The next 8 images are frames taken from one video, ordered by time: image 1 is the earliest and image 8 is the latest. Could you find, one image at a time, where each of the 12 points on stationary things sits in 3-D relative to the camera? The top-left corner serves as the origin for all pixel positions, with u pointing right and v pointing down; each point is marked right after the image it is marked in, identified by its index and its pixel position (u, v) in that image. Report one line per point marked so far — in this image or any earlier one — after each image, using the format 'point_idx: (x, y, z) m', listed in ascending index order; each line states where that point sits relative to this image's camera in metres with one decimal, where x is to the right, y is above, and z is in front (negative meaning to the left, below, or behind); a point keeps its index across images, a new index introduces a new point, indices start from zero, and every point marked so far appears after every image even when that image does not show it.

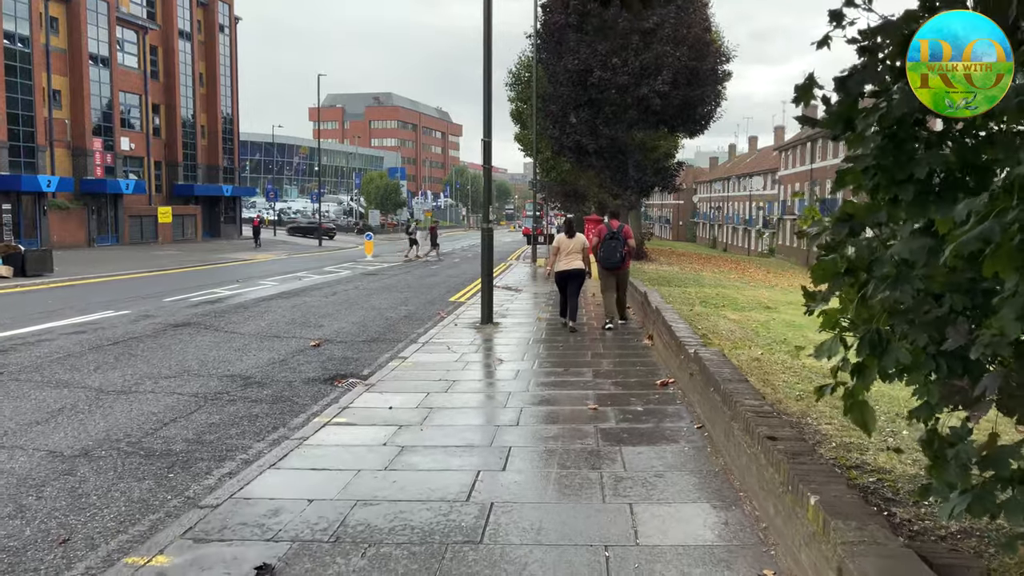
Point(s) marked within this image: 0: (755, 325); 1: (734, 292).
0: (+3.6, -0.5, +12.2) m
1: (+5.1, -0.1, +18.8) m
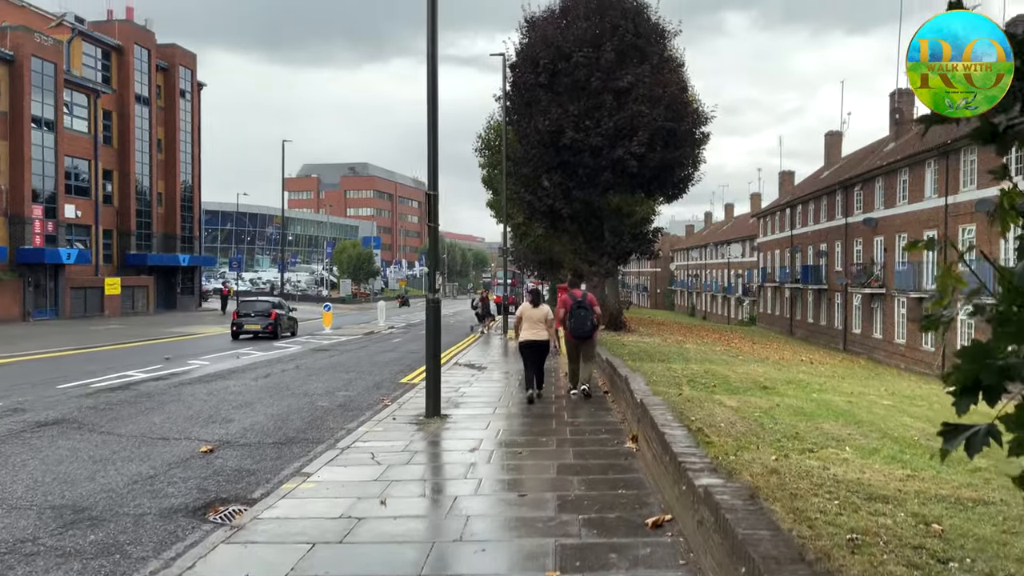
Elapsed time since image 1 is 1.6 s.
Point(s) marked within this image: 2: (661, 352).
0: (+3.1, -1.6, +10.2) m
1: (+4.4, -1.7, +16.8) m
2: (+3.5, -1.5, +19.2) m
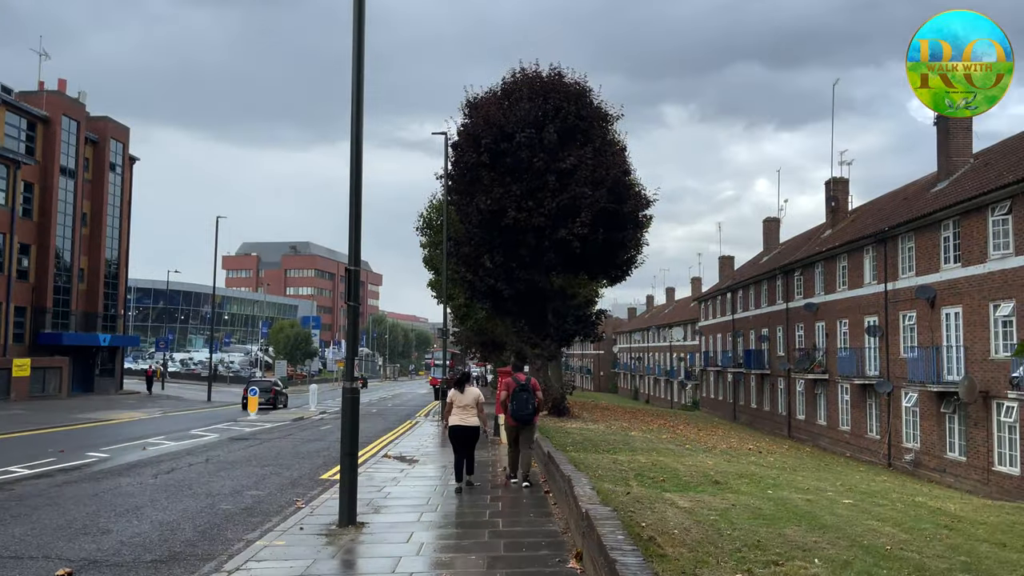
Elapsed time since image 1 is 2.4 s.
0: (+2.3, -2.6, +9.2) m
1: (+3.1, -3.4, +15.8) m
2: (+2.1, -3.5, +18.2) m
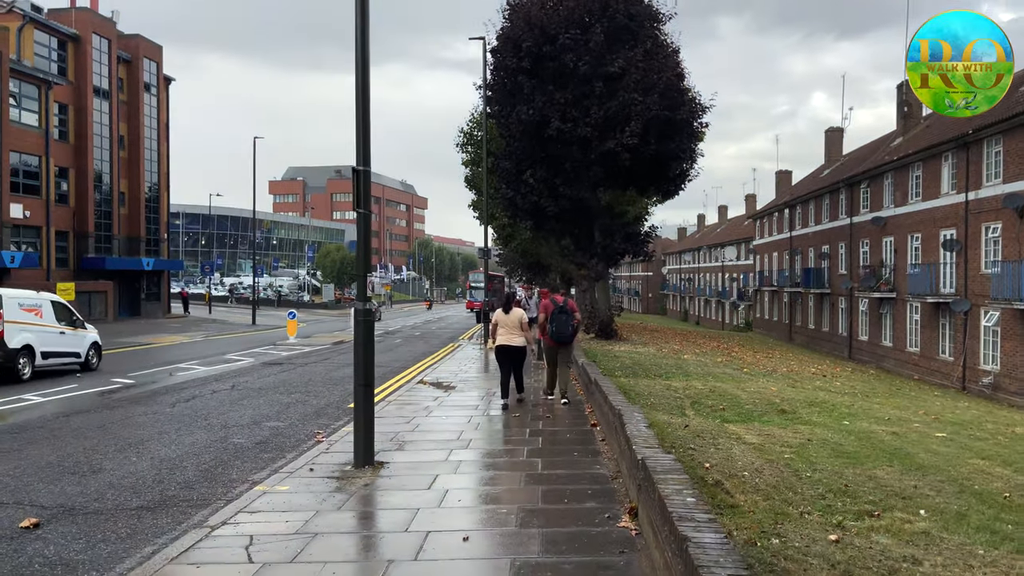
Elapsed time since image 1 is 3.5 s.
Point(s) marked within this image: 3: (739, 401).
0: (+2.7, -1.6, +8.0) m
1: (+3.9, -1.7, +14.6) m
2: (+3.0, -1.6, +17.0) m
3: (+3.5, -1.7, +12.4) m
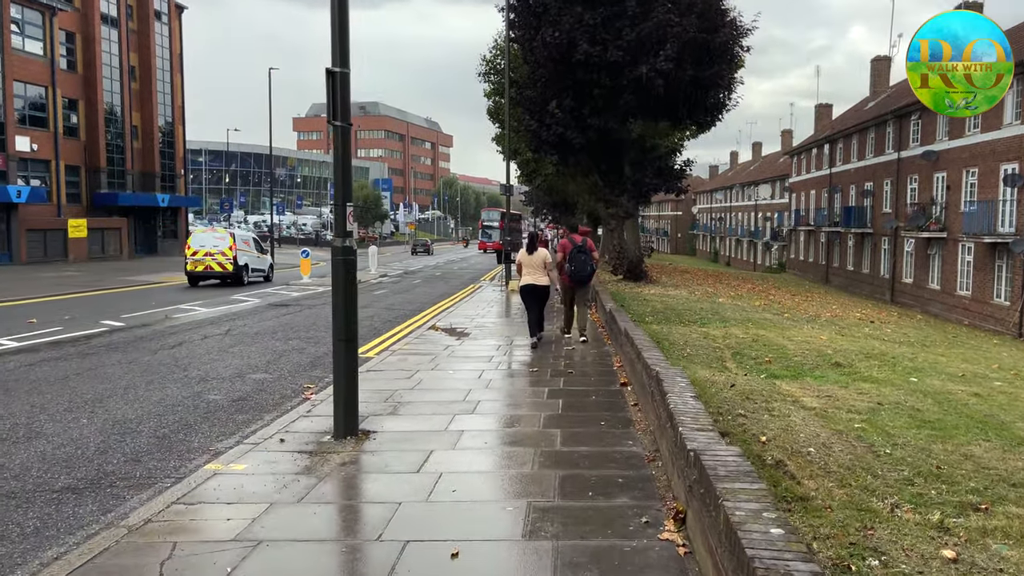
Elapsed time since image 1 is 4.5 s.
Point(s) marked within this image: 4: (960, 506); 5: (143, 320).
0: (+2.8, -1.1, +6.6) m
1: (+4.3, -0.7, +13.2) m
2: (+3.5, -0.4, +15.6) m
3: (+3.7, -0.9, +11.1) m
4: (+2.7, -1.3, +4.9) m
5: (-6.3, -0.6, +13.9) m
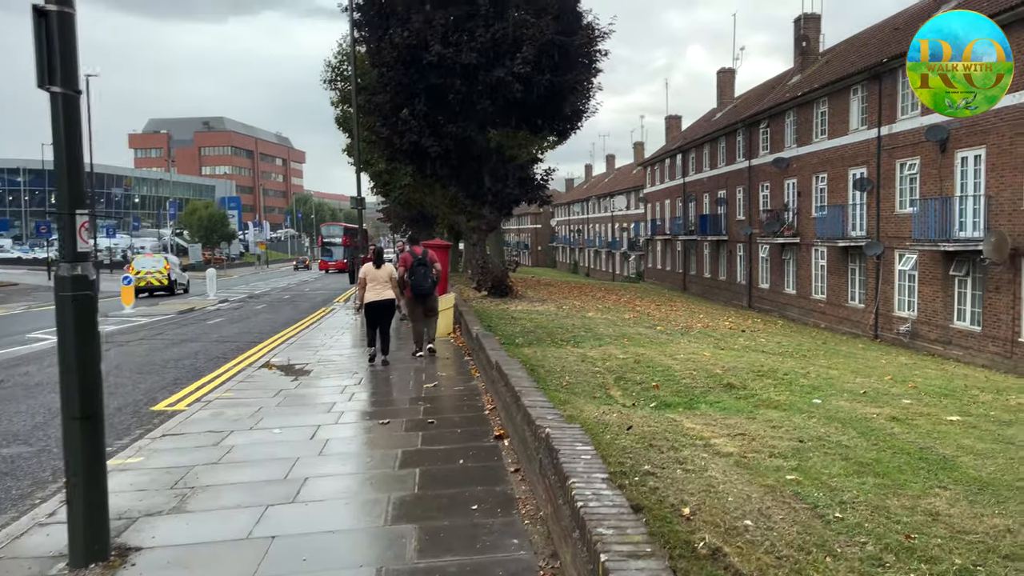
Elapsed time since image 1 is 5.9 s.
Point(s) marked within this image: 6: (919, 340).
0: (+1.8, -1.2, +5.3) m
1: (+2.1, -0.9, +12.1) m
2: (+0.9, -0.7, +14.3) m
3: (+2.0, -1.1, +9.9) m
4: (+2.0, -1.4, +3.6) m
5: (-8.4, -1.2, +11.0) m
6: (+10.0, -1.3, +19.8) m
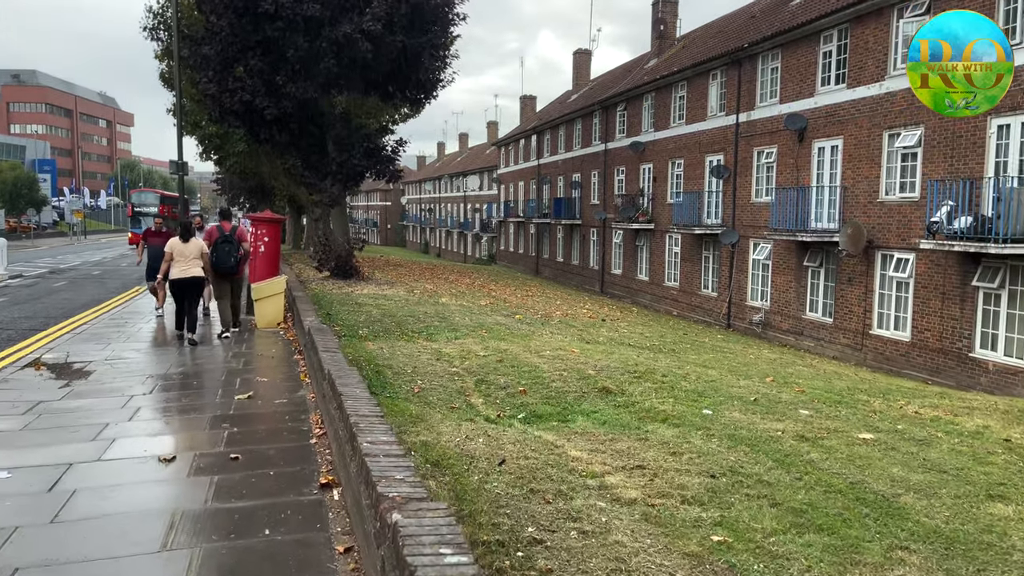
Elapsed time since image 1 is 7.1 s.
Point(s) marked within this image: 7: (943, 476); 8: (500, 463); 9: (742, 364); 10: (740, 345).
0: (+1.0, -1.2, +4.1) m
1: (0.0, -0.8, +10.7) m
2: (-1.6, -0.5, +12.7) m
3: (+0.3, -0.9, +8.5) m
4: (+1.5, -1.4, +2.4) m
5: (-10.1, -0.9, +7.7) m
6: (+6.4, -1.0, +19.8) m
7: (+2.8, -1.2, +5.2) m
8: (-0.1, -1.1, +5.0) m
9: (+3.1, -1.0, +10.9) m
10: (+4.2, -1.0, +15.2) m
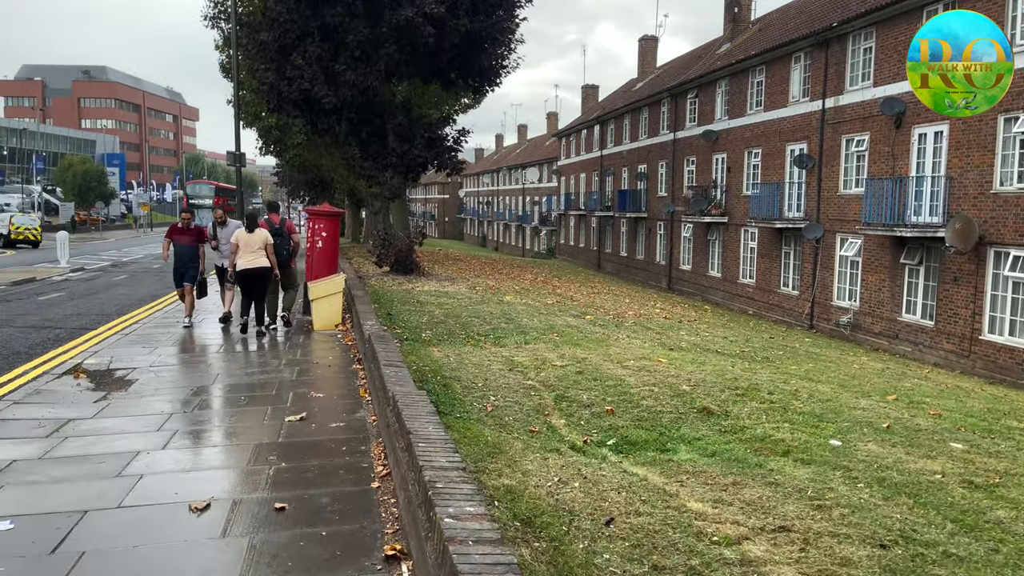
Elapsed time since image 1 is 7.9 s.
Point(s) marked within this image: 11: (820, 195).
0: (+1.5, -1.3, +3.0) m
1: (+1.0, -0.8, +9.7) m
2: (-0.5, -0.4, +11.8) m
3: (+1.1, -1.0, +7.5) m
4: (+1.9, -1.5, +1.3) m
5: (-9.3, -0.8, +7.4) m
6: (+7.9, -1.0, +18.3) m
7: (+3.3, -1.3, +4.0) m
8: (+0.5, -1.1, +4.0) m
9: (+4.0, -1.0, +9.7) m
10: (+5.5, -1.0, +13.9) m
11: (+7.6, +2.3, +20.0) m
